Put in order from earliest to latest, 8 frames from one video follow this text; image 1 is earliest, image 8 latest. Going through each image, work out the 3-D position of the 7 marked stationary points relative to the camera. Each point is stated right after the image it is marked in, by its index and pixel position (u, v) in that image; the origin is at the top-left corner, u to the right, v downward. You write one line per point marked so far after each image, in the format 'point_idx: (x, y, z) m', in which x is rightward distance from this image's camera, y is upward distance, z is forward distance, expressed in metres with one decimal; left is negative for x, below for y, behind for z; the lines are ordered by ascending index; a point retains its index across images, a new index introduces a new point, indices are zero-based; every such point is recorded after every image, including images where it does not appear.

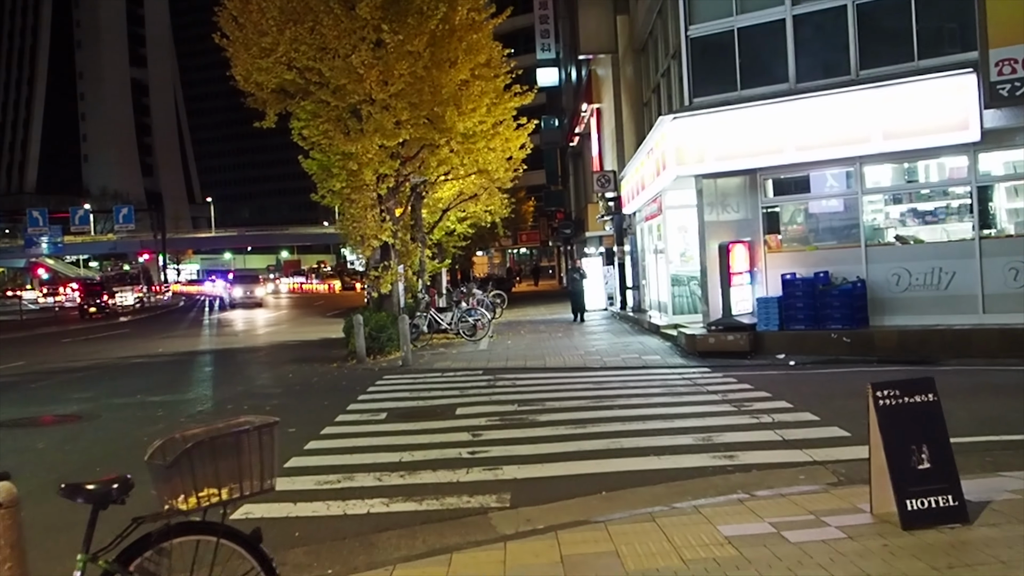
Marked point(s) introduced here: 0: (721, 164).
0: (+2.9, +1.7, +16.4) m
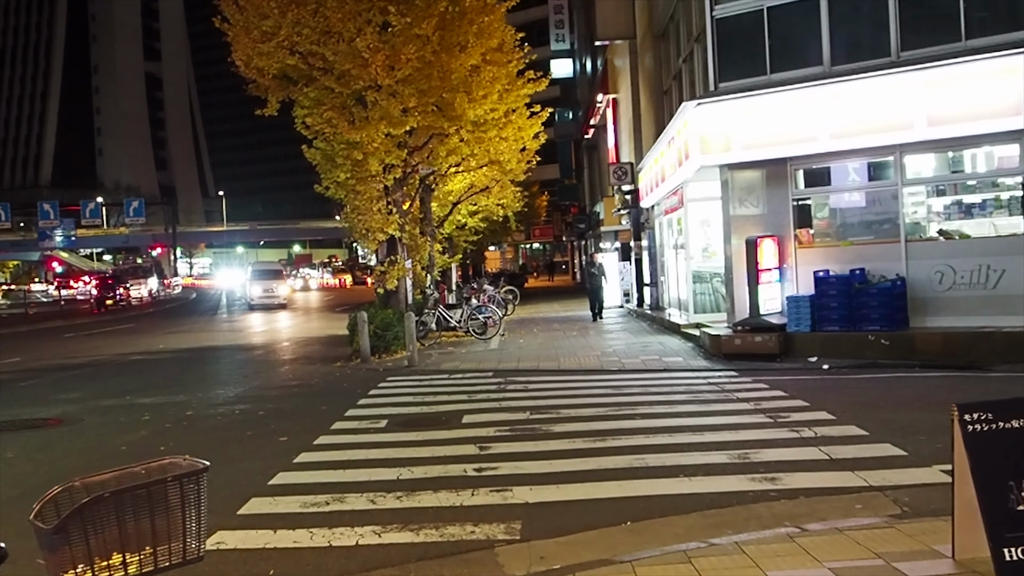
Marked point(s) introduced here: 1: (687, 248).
0: (+3.1, +1.8, +15.4) m
1: (+2.9, +0.6, +19.1) m
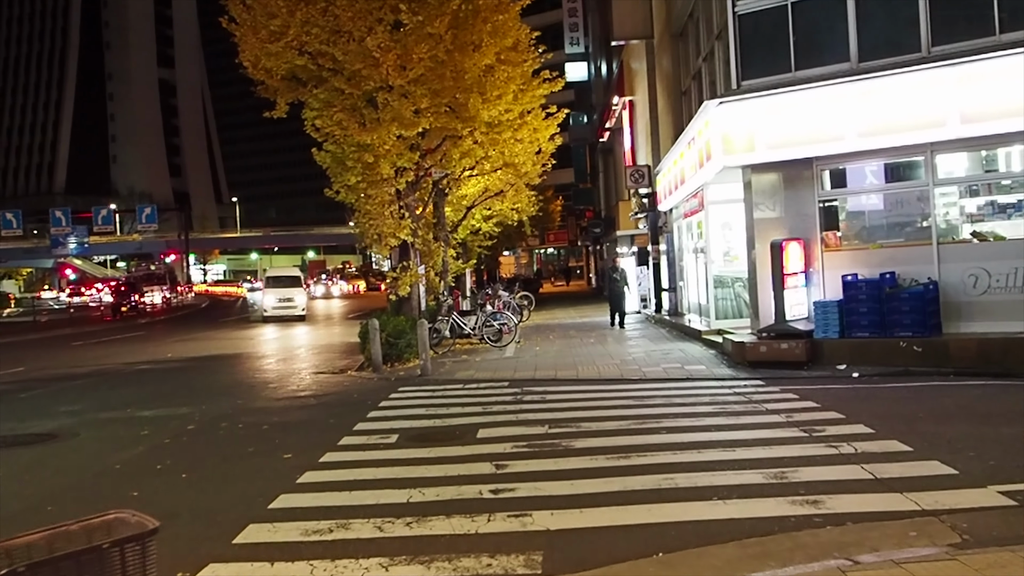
0: (+3.3, +1.7, +14.8) m
1: (+3.1, +0.6, +18.6) m
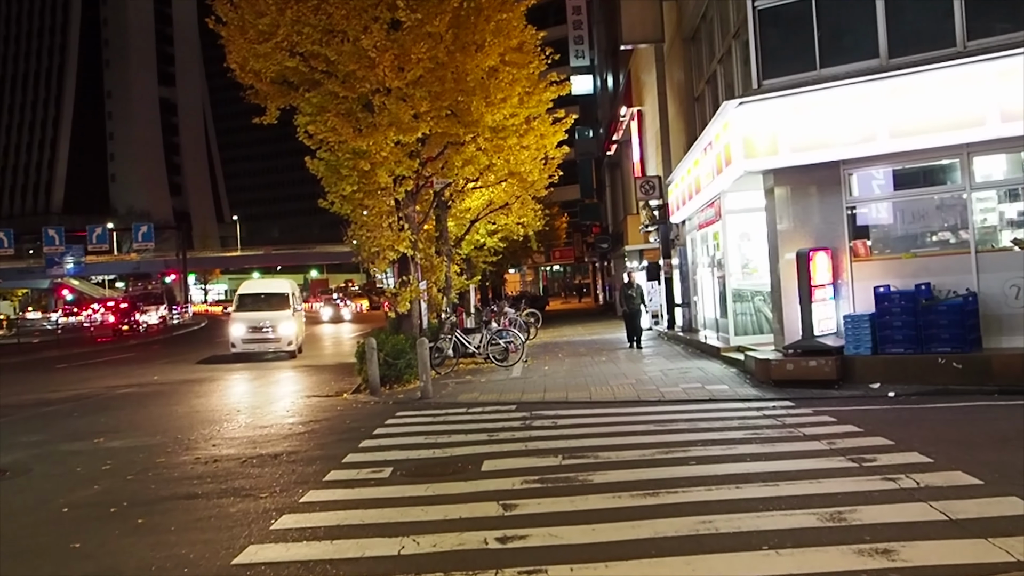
0: (+3.3, +1.5, +13.8) m
1: (+3.2, +0.4, +17.5) m
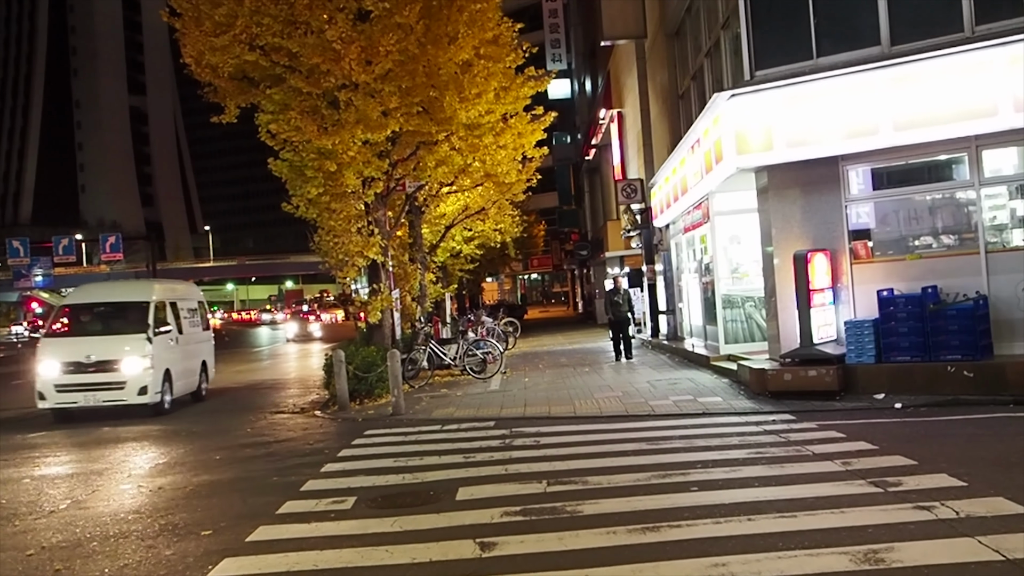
0: (+3.1, +1.5, +12.9) m
1: (+2.9, +0.3, +16.6) m
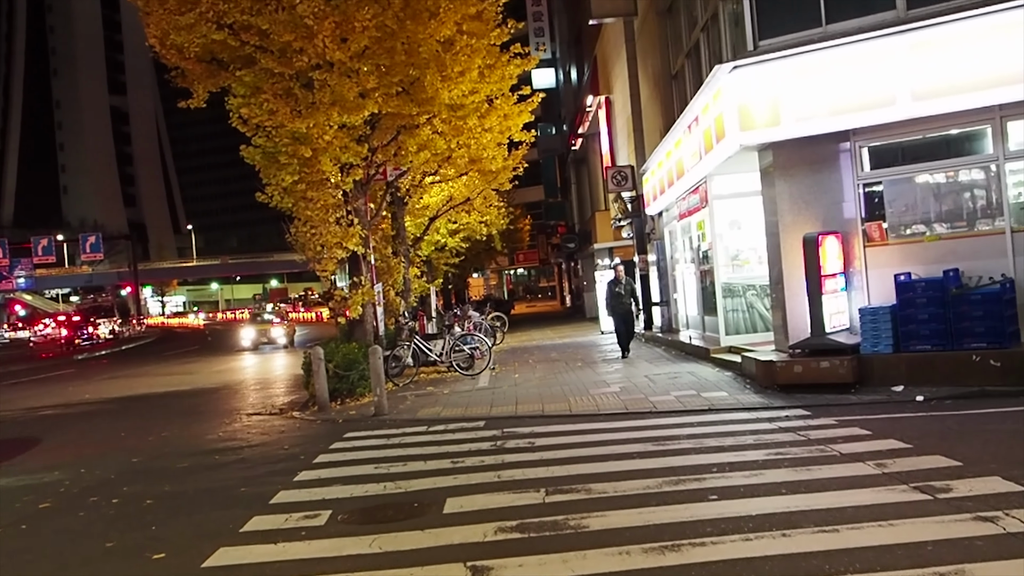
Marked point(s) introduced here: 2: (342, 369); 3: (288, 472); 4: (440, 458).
0: (+2.9, +1.6, +12.0) m
1: (+2.7, +0.4, +15.7) m
2: (-2.1, -1.0, +14.6) m
3: (-1.7, -1.4, +9.1) m
4: (-0.6, -1.3, +9.2) m
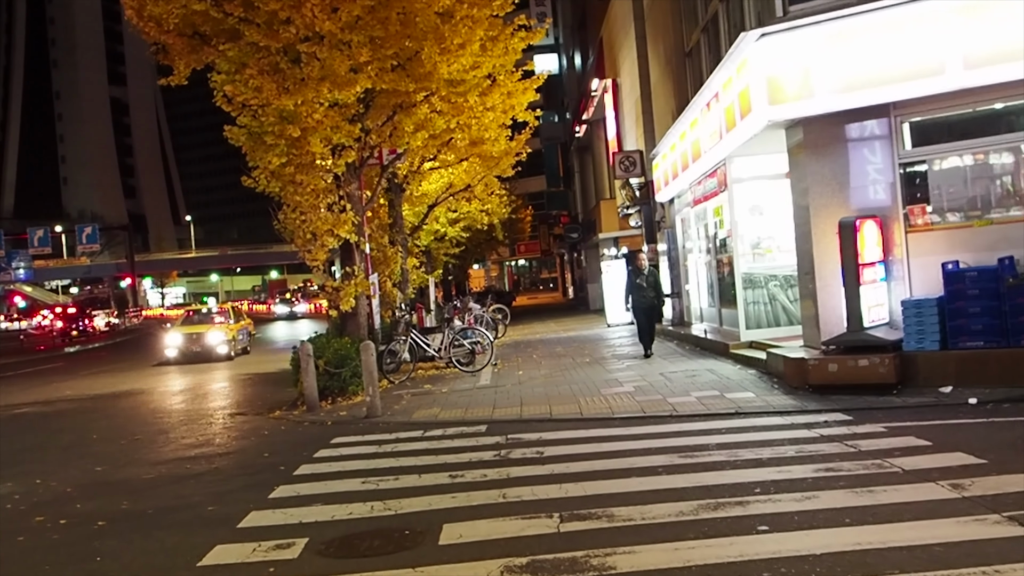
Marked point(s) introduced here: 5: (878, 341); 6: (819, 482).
0: (+3.0, +1.7, +10.9) m
1: (+2.8, +0.5, +14.6) m
2: (-2.1, -0.9, +13.5) m
3: (-1.7, -1.3, +8.0) m
4: (-0.5, -1.3, +8.1) m
5: (+3.2, -0.5, +10.3) m
6: (+1.7, -1.1, +6.5) m
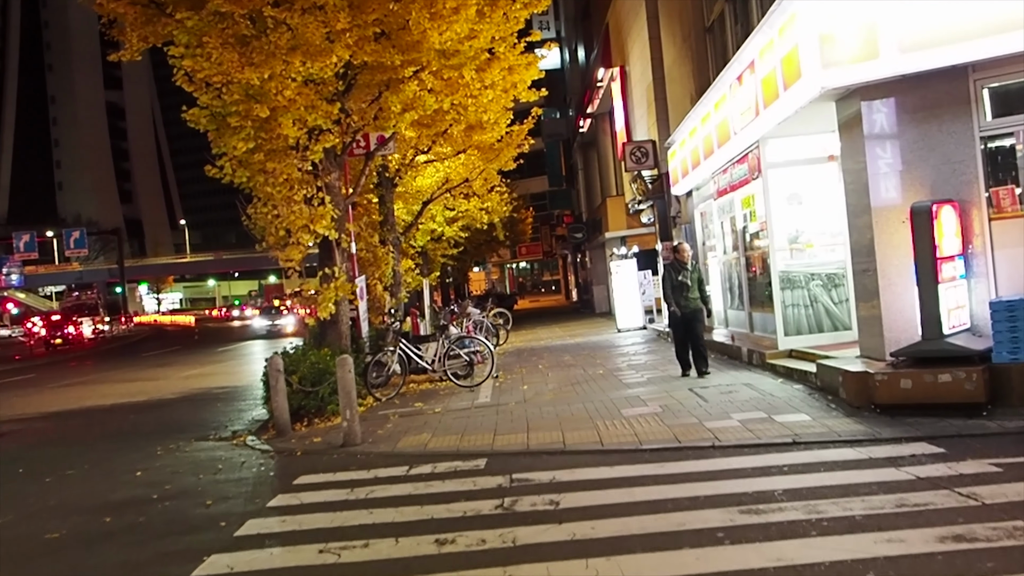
0: (+3.0, +1.7, +9.0) m
1: (+2.8, +0.5, +12.7) m
2: (-2.0, -0.9, +11.6) m
3: (-1.7, -1.3, +6.1) m
4: (-0.5, -1.3, +6.2) m
5: (+3.3, -0.5, +8.4) m
6: (+1.7, -1.1, +4.6) m
